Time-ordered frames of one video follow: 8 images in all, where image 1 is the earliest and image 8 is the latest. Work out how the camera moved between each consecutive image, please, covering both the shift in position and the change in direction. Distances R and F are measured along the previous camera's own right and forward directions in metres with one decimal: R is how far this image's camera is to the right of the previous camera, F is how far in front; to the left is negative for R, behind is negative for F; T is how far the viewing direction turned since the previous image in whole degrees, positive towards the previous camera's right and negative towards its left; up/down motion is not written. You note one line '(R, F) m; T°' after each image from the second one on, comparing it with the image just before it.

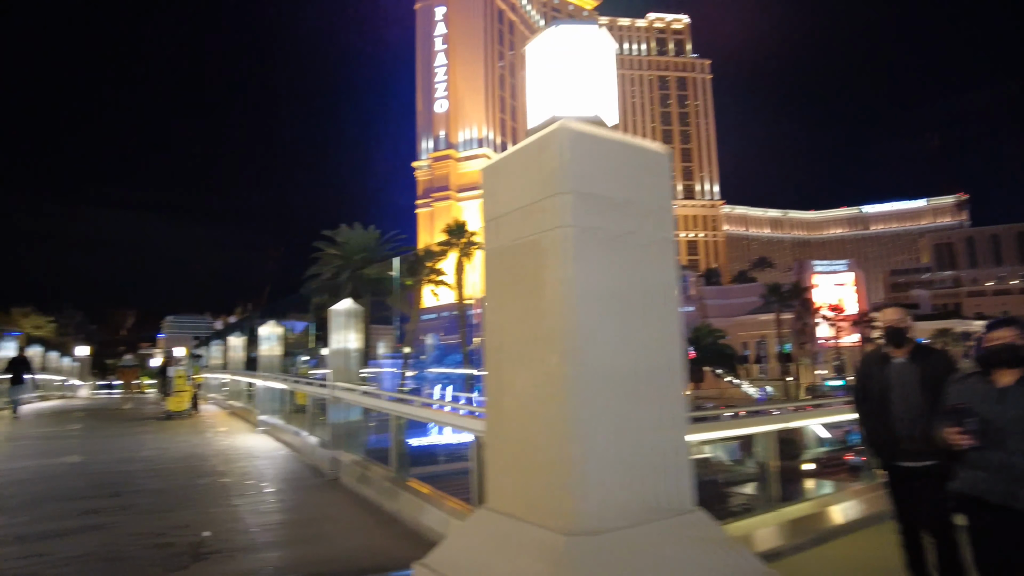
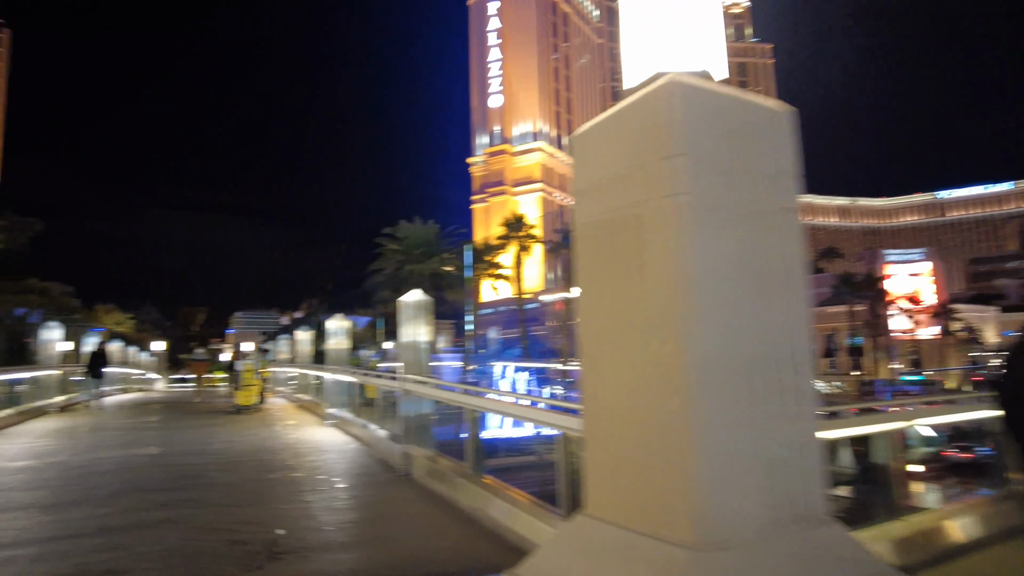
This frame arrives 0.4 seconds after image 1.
(-0.2, +0.3) m; -5°
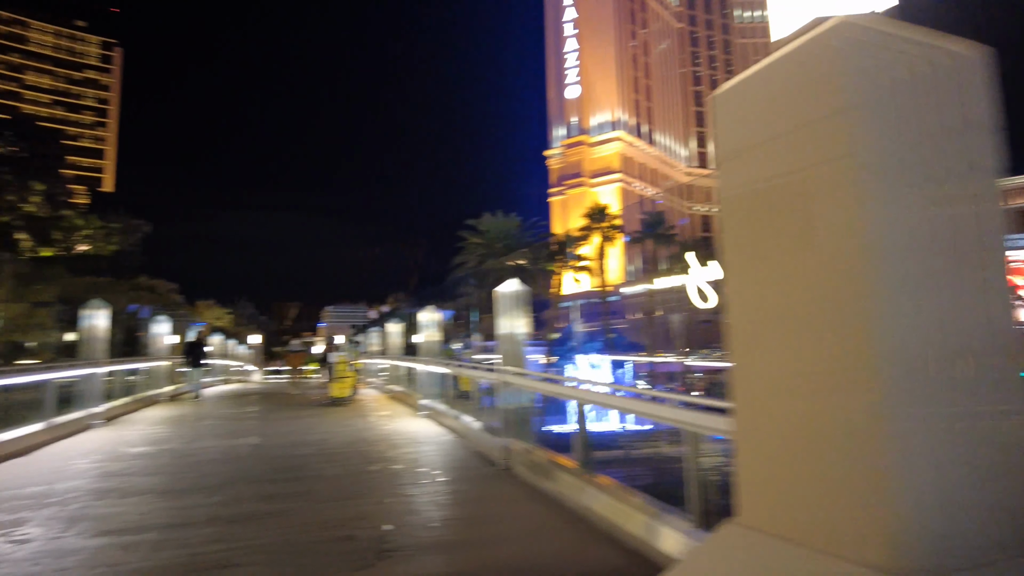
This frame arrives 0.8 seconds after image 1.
(-0.2, +0.3) m; -7°
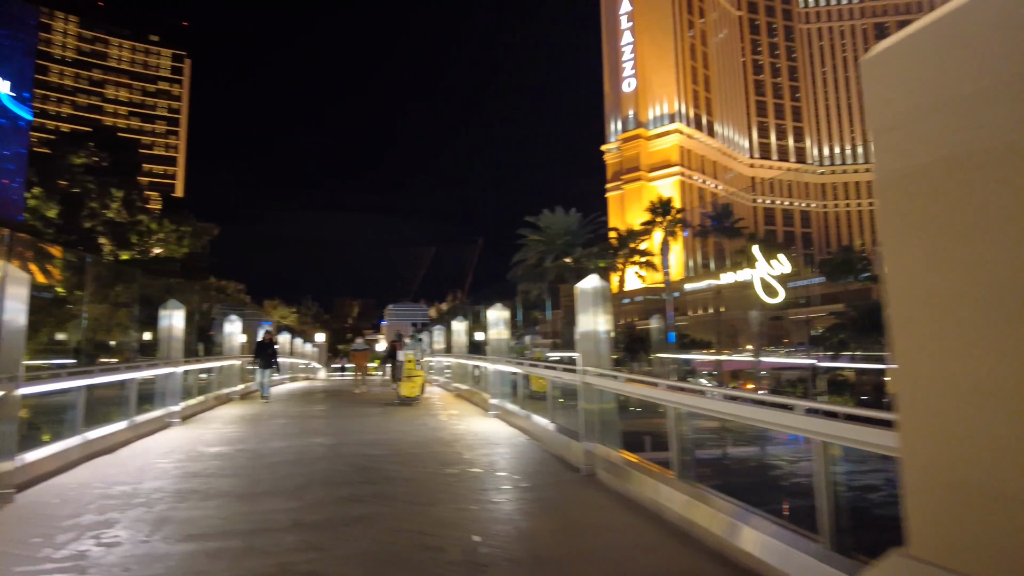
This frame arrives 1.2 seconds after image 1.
(-0.2, +0.3) m; -5°
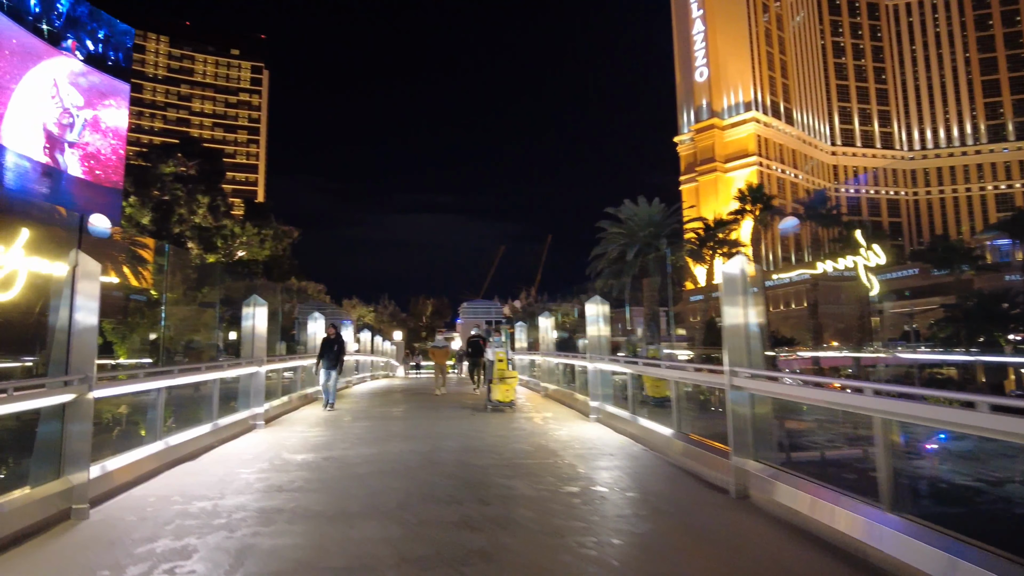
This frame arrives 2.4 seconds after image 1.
(-0.5, +1.0) m; -6°
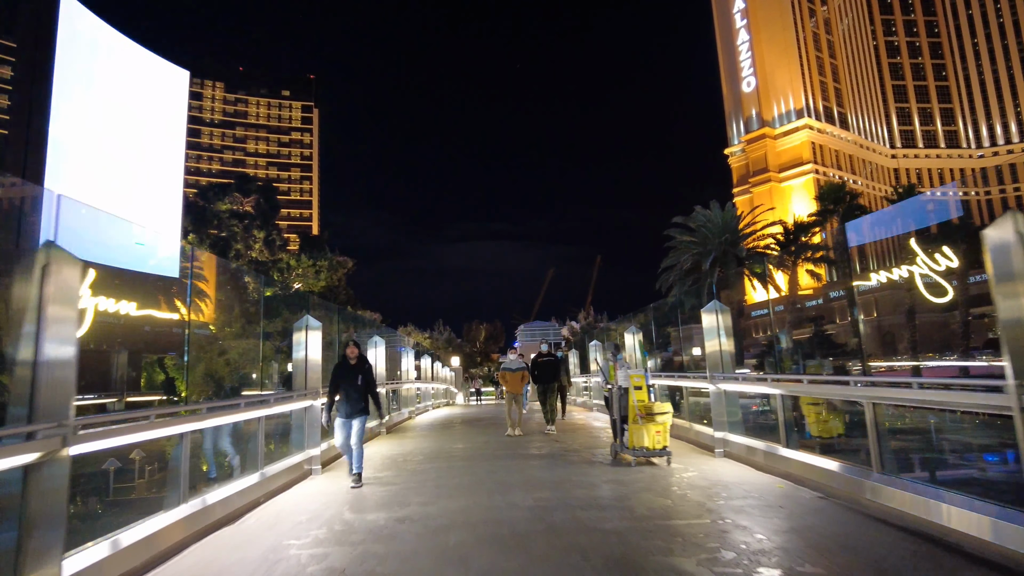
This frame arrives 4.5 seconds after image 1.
(-0.6, +1.8) m; -4°
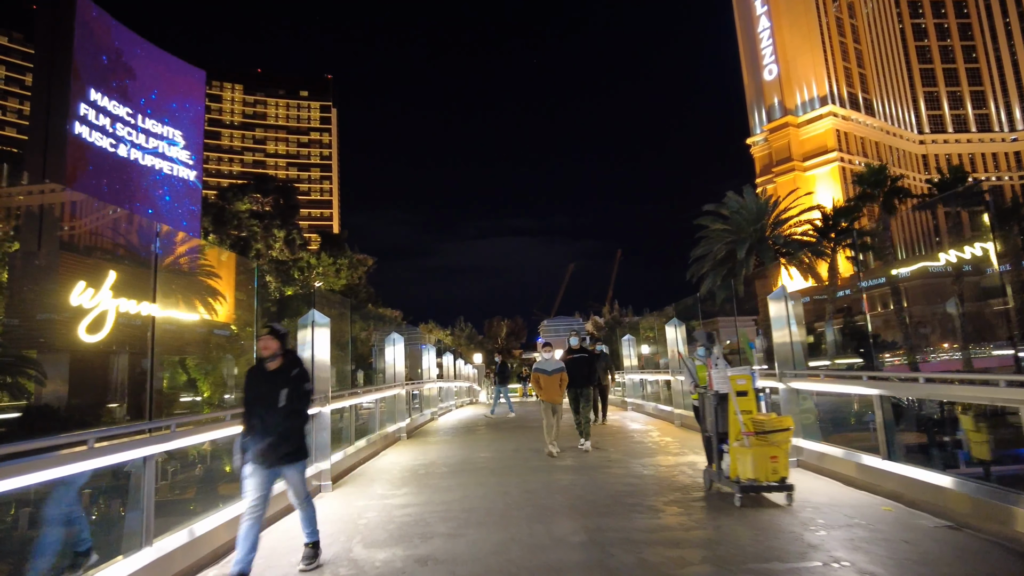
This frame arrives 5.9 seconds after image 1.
(-0.2, +1.1) m; -2°
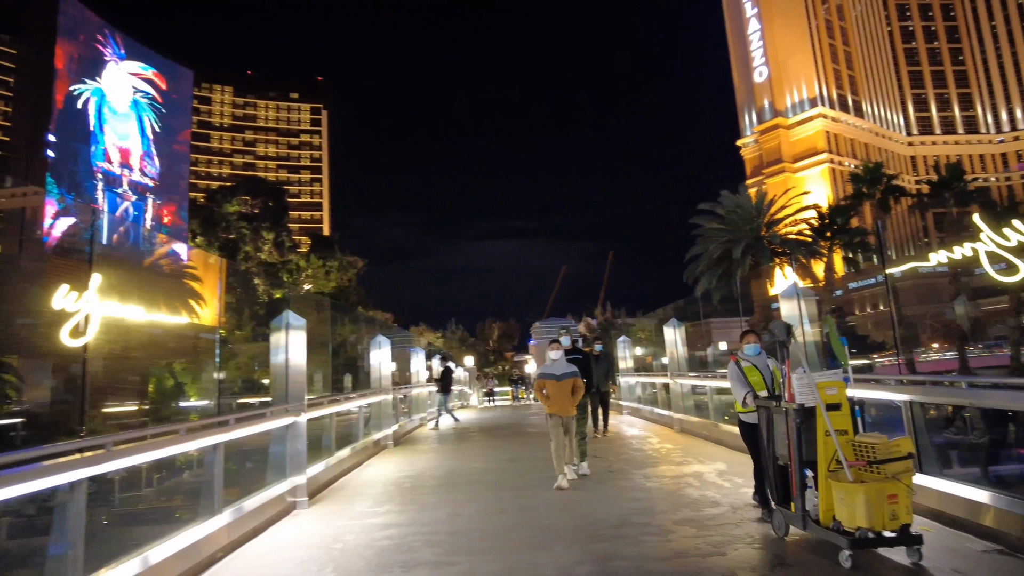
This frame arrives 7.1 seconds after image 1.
(0.0, +0.6) m; +1°
